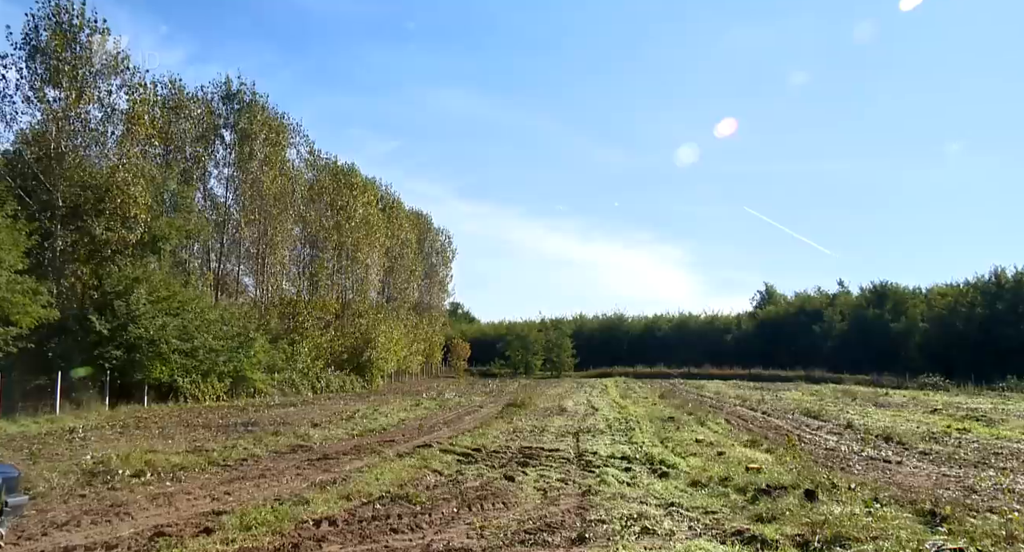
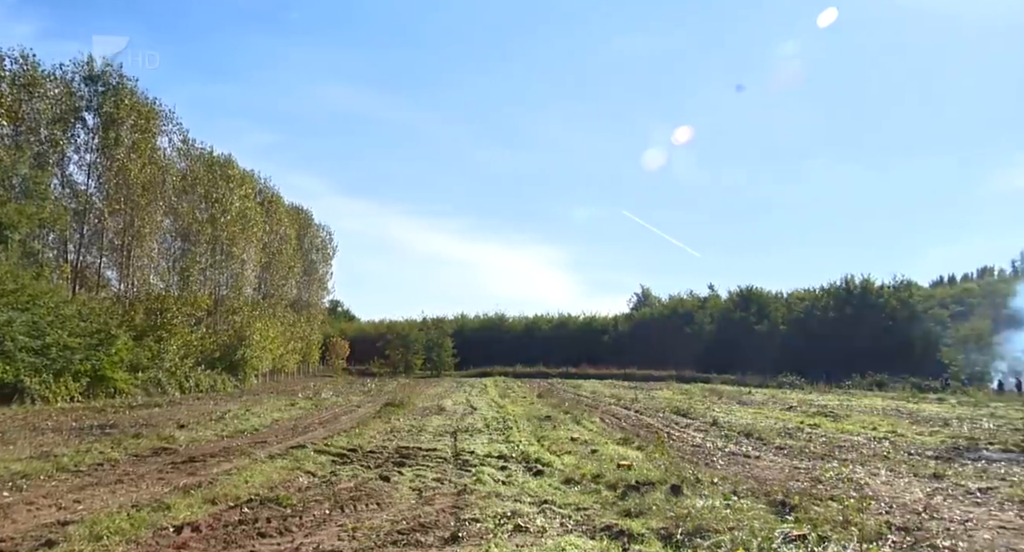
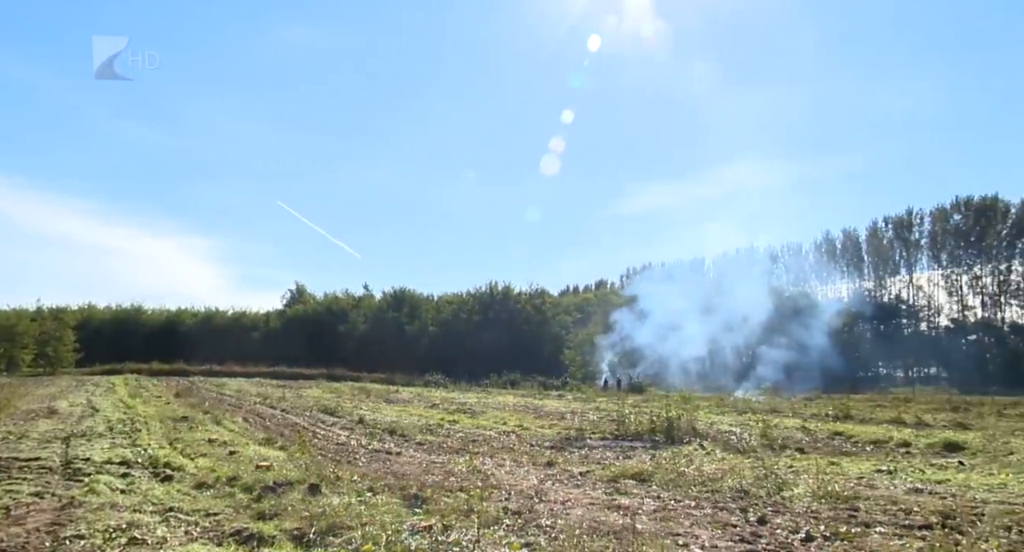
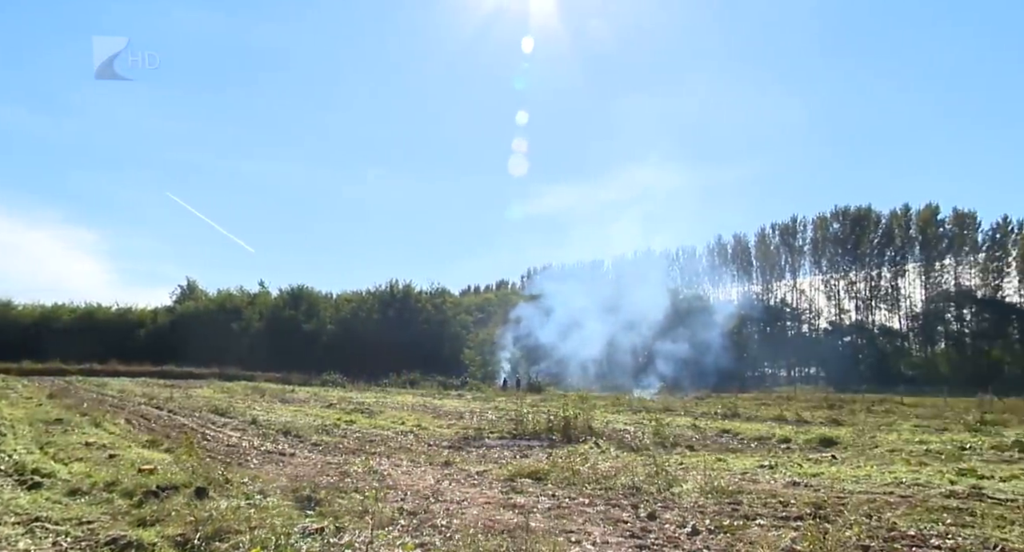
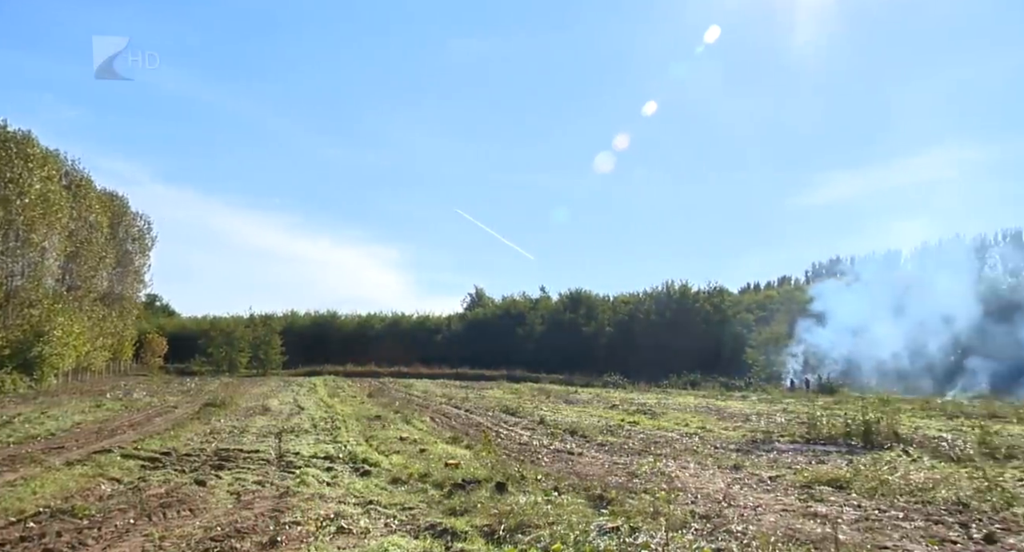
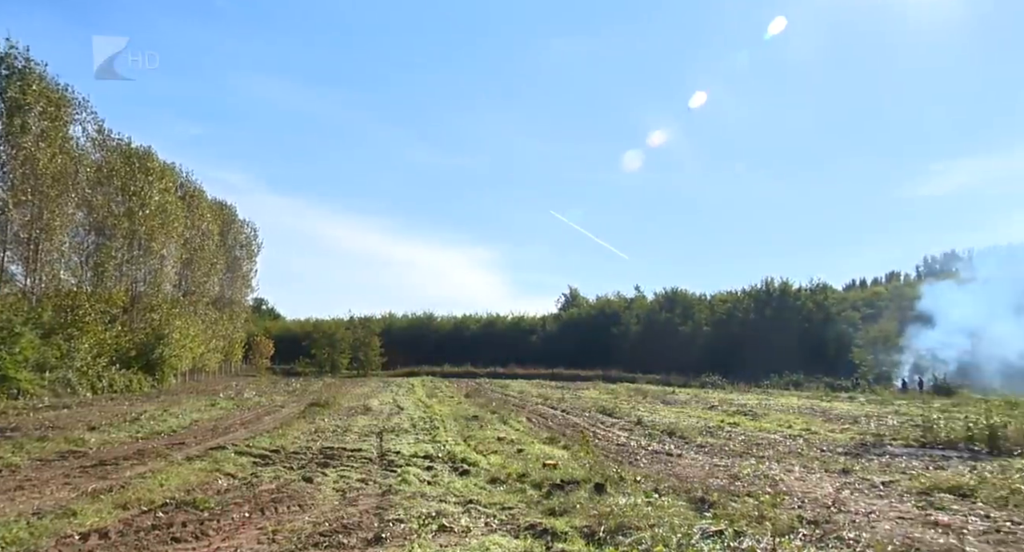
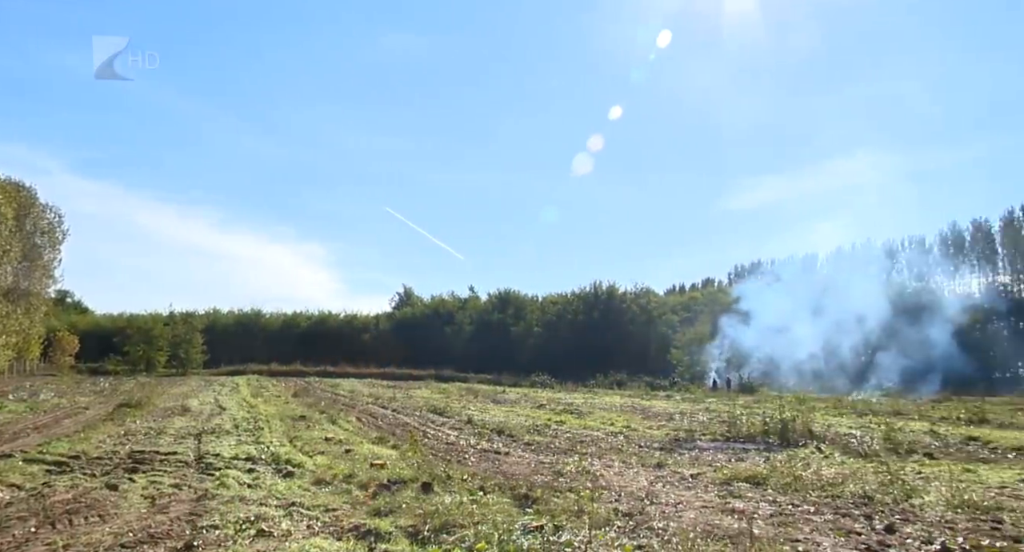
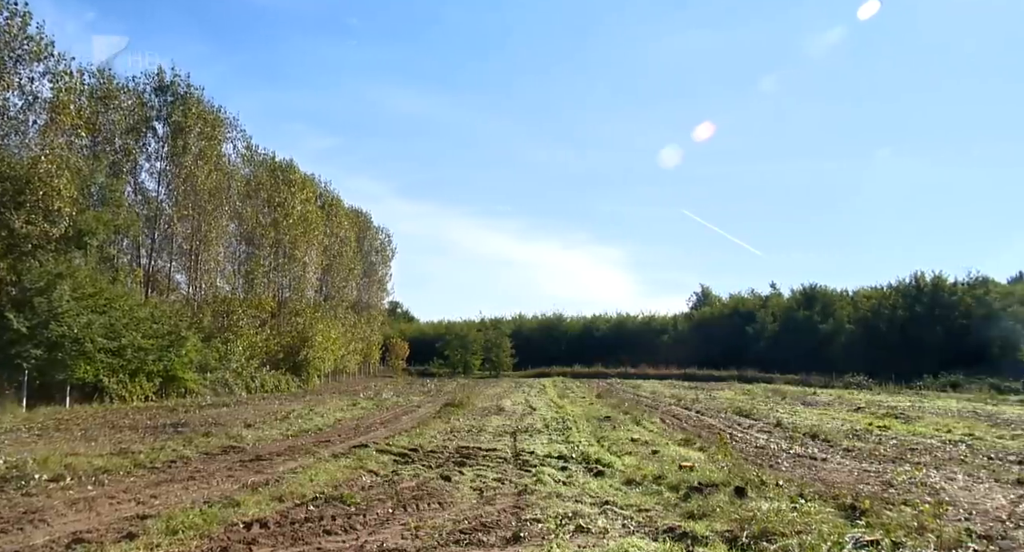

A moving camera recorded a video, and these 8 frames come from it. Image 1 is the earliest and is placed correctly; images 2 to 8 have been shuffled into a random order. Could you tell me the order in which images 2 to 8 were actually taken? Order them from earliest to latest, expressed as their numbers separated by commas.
8, 2, 6, 5, 7, 3, 4
